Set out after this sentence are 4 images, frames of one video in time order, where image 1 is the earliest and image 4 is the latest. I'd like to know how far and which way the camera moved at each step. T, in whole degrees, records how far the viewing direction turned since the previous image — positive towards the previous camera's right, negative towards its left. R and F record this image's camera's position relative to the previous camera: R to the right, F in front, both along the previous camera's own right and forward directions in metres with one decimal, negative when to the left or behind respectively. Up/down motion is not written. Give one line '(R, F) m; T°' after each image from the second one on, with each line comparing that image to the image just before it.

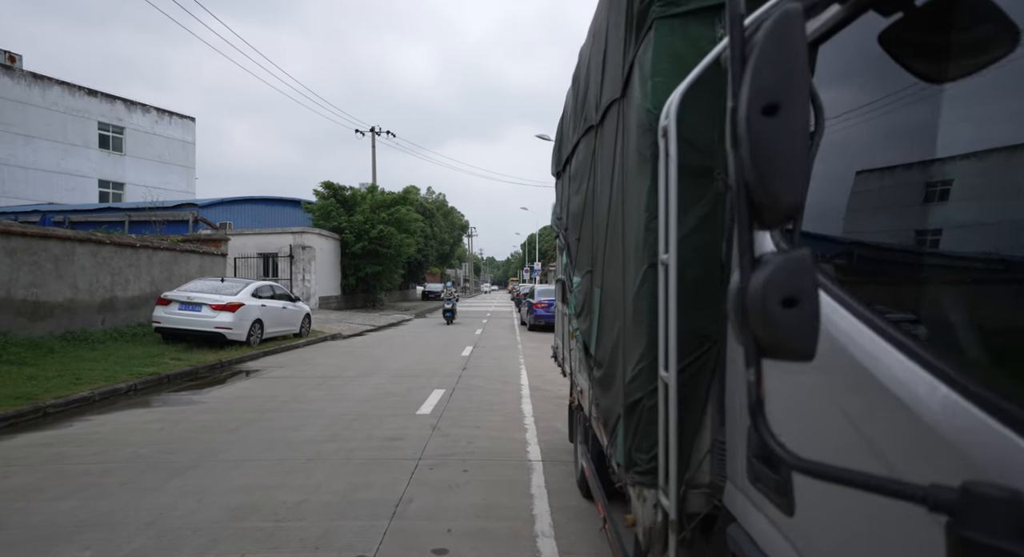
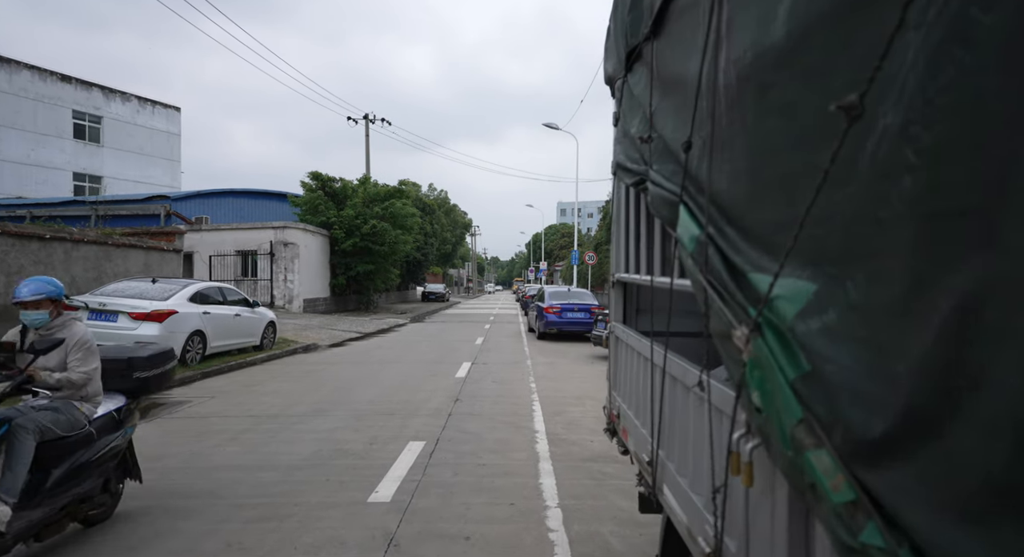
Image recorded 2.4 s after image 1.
(-0.1, +2.7) m; 0°
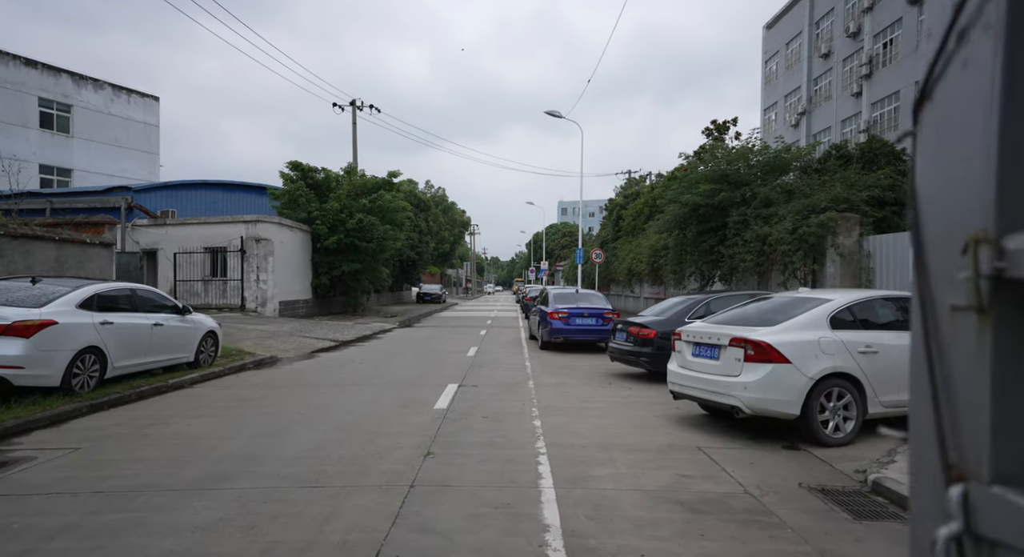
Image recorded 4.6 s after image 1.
(0.0, +2.5) m; 0°
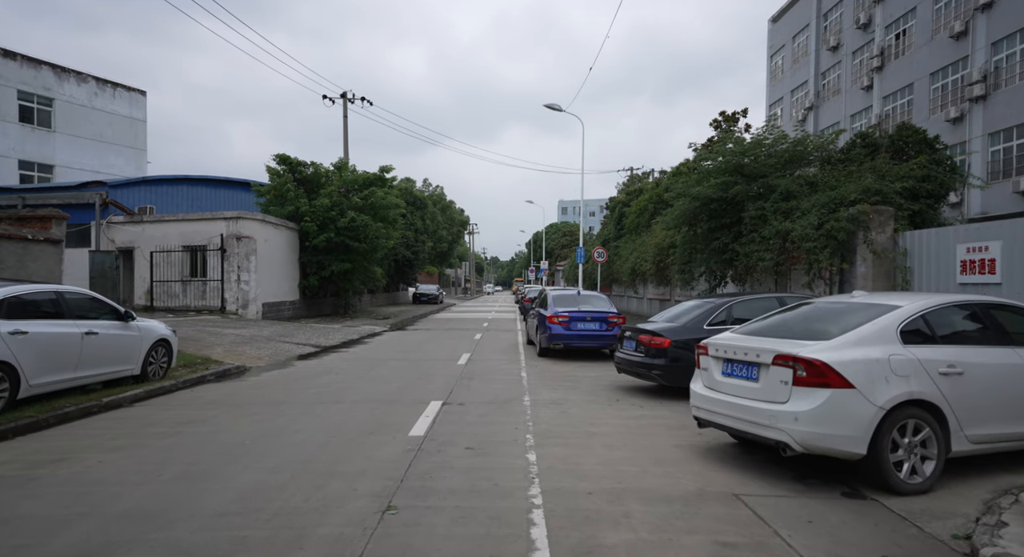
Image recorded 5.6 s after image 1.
(+0.1, +1.3) m; 0°
